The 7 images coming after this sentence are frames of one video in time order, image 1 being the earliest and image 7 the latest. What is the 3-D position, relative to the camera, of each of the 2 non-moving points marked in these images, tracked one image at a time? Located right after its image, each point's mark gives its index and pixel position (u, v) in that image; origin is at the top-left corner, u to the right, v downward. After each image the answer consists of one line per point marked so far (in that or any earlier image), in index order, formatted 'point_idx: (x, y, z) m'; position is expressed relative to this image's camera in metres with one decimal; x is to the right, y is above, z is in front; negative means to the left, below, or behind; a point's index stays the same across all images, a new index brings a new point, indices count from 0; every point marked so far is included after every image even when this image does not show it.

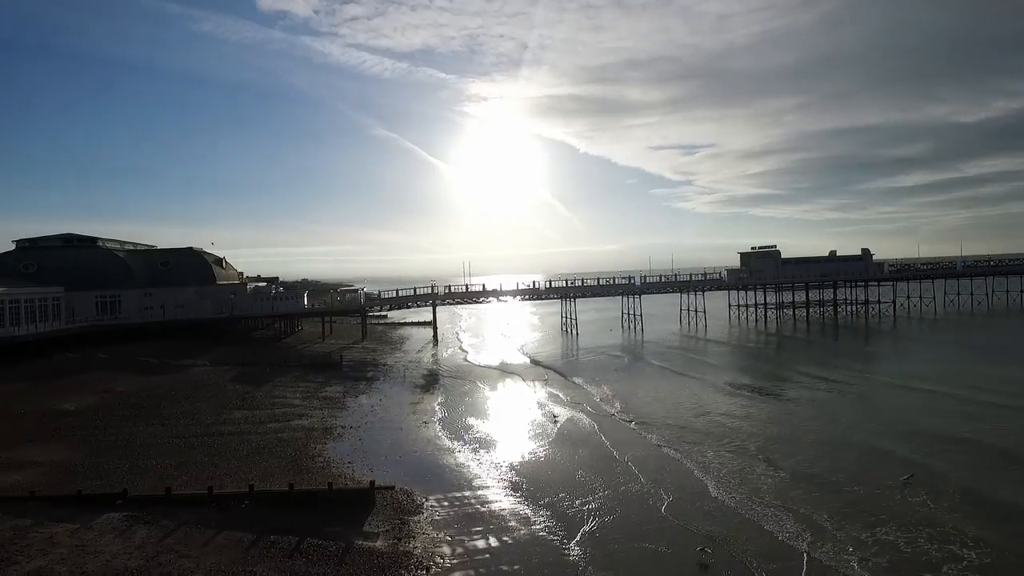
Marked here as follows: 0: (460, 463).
0: (-1.2, -4.0, +12.7) m
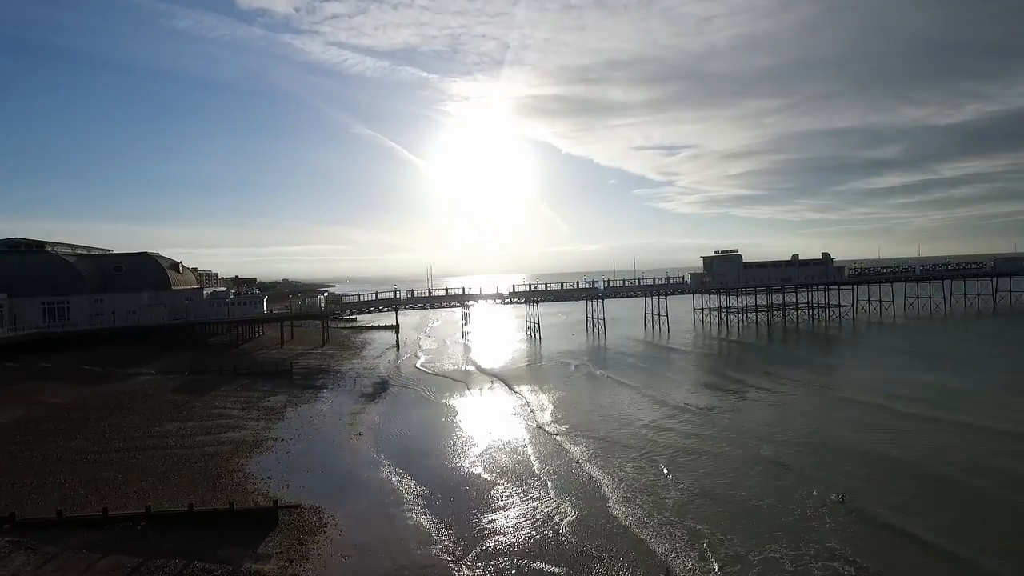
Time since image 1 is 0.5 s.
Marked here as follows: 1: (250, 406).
0: (-2.9, -4.3, +12.6) m
1: (-8.7, -3.9, +18.6) m
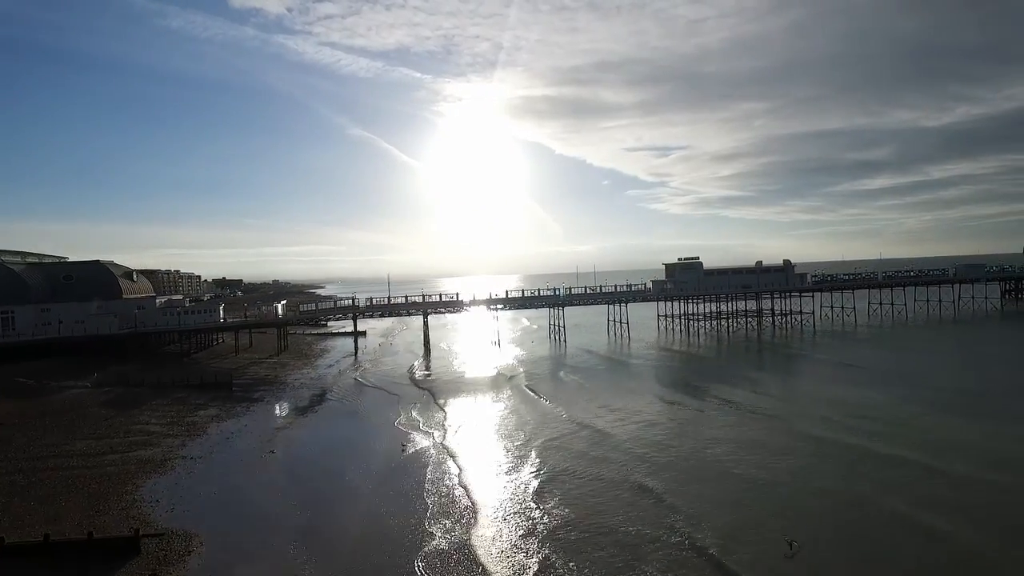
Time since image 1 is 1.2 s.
0: (-5.3, -4.7, +12.6) m
1: (-11.1, -4.4, +18.4) m
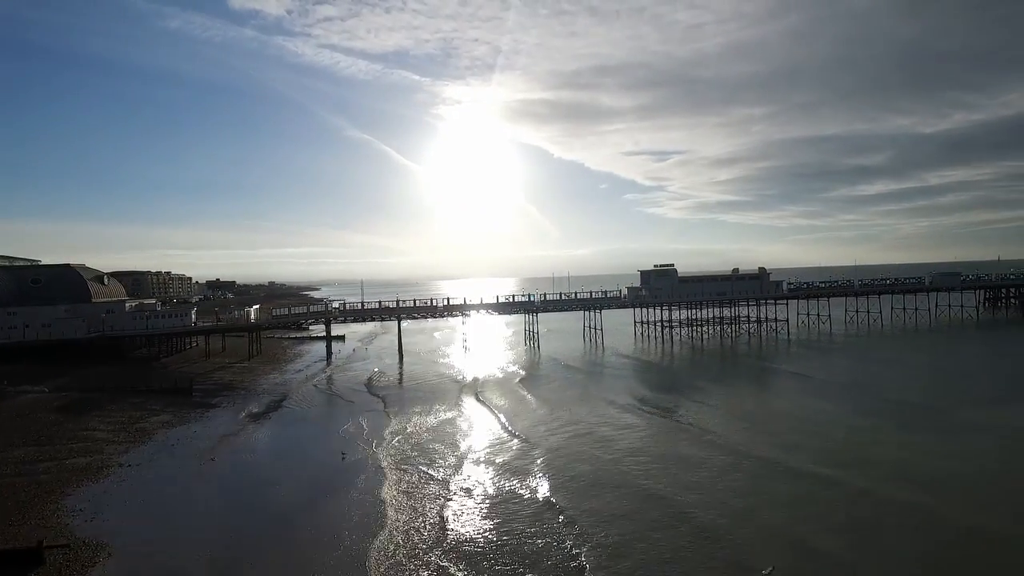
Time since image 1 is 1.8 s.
0: (-7.0, -5.0, +12.6) m
1: (-12.8, -4.6, +18.4) m
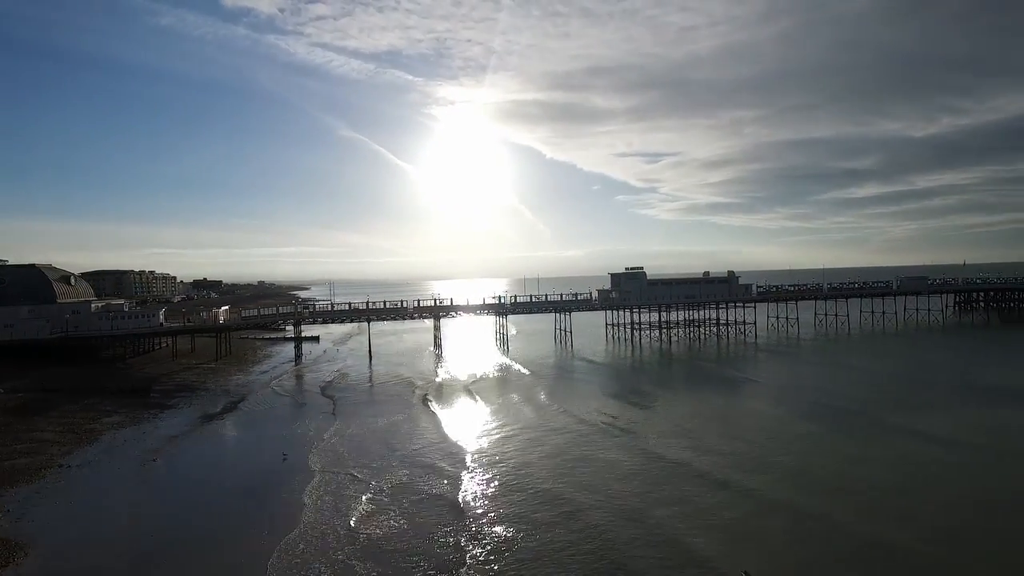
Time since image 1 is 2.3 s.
0: (-8.7, -5.0, +12.8) m
1: (-14.6, -4.7, +18.5) m
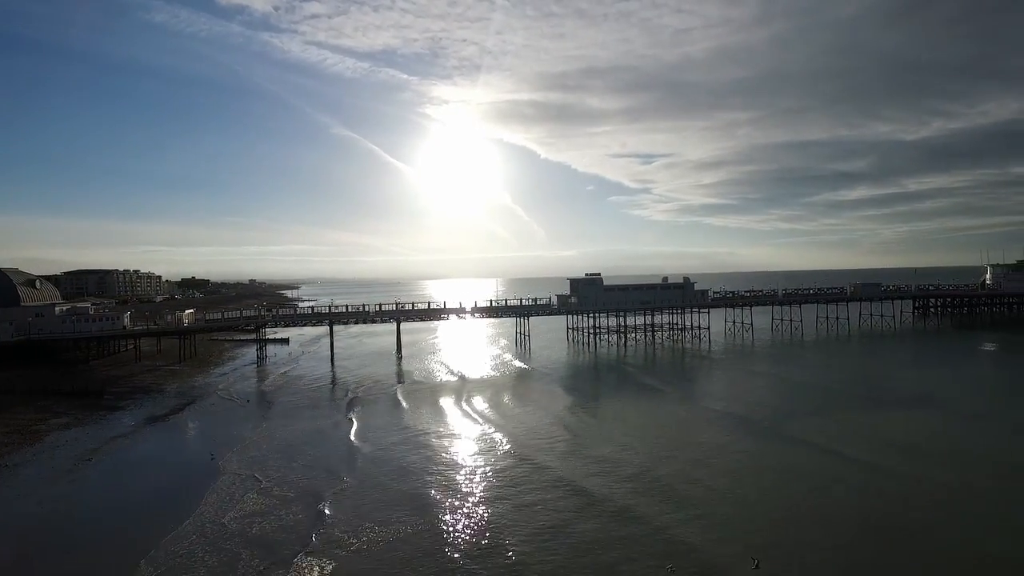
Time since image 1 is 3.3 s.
0: (-11.2, -5.4, +13.8) m
1: (-17.2, -4.9, +19.5) m
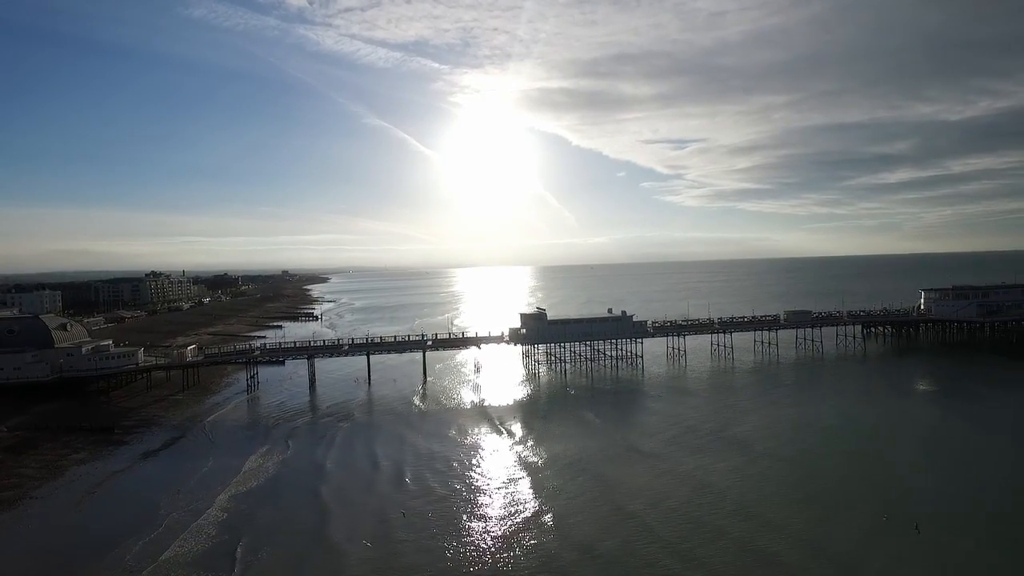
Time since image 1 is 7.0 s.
0: (-16.5, -8.9, +20.5) m
1: (-22.1, -8.4, +26.6) m
